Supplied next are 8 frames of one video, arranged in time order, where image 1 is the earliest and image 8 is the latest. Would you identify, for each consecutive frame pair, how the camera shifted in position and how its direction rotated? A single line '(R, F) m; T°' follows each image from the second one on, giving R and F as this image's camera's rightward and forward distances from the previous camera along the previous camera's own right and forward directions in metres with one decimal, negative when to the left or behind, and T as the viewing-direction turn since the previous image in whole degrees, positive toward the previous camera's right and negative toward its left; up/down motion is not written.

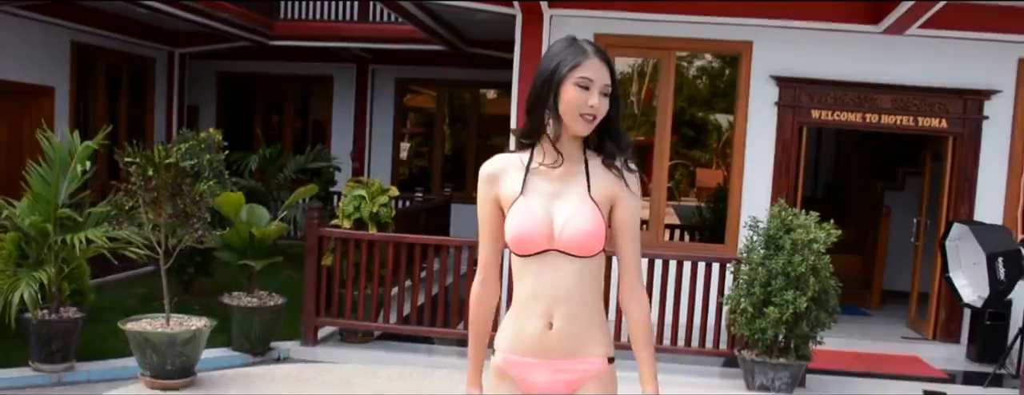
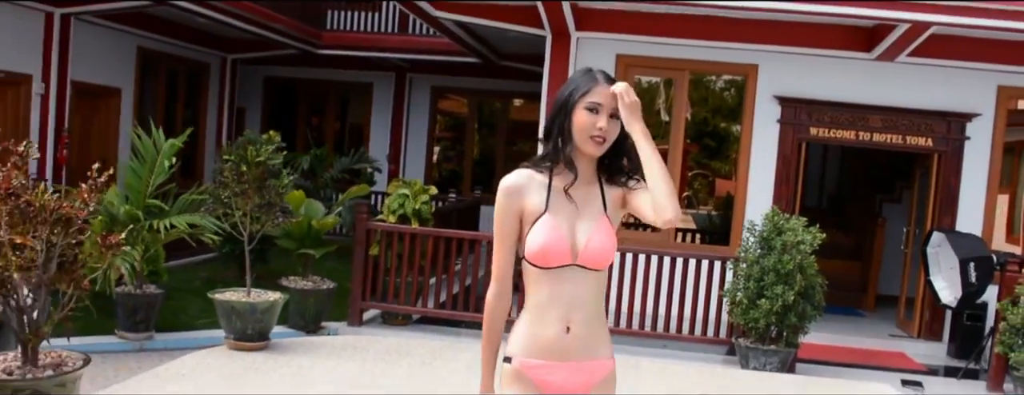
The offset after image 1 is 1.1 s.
(0.0, -0.8) m; -1°
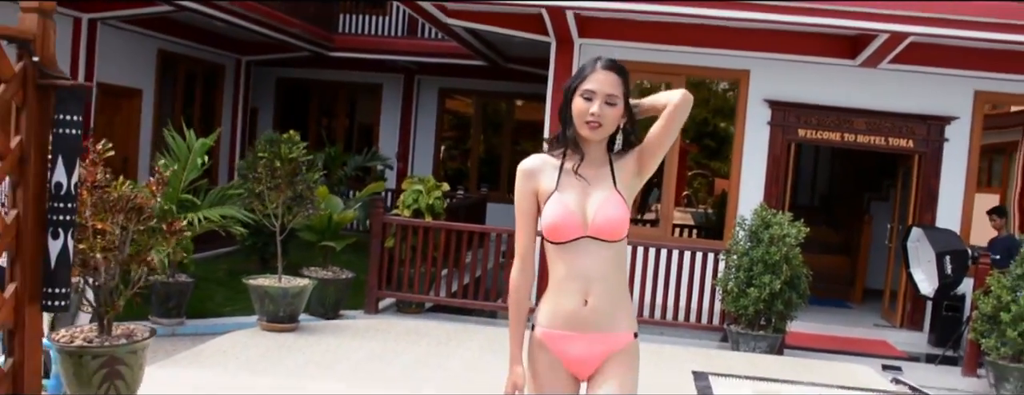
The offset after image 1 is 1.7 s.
(0.0, -0.5) m; 0°
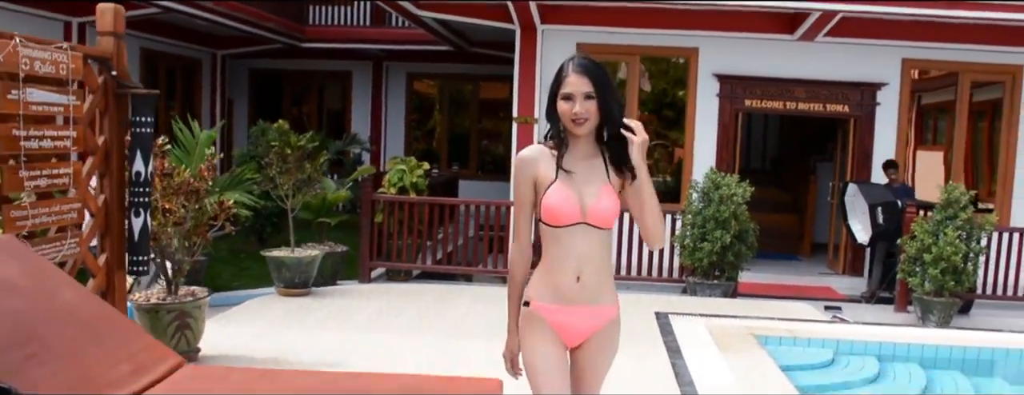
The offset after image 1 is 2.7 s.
(-0.1, -0.8) m; +2°
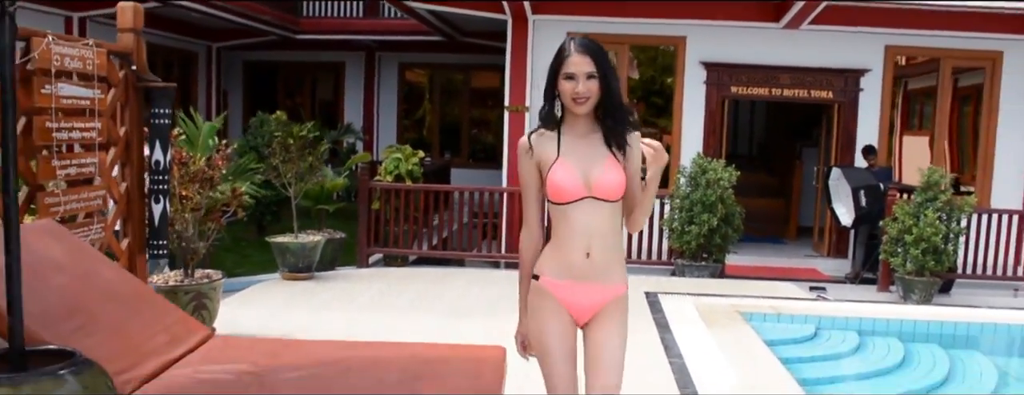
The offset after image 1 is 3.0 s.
(0.0, -0.2) m; +1°
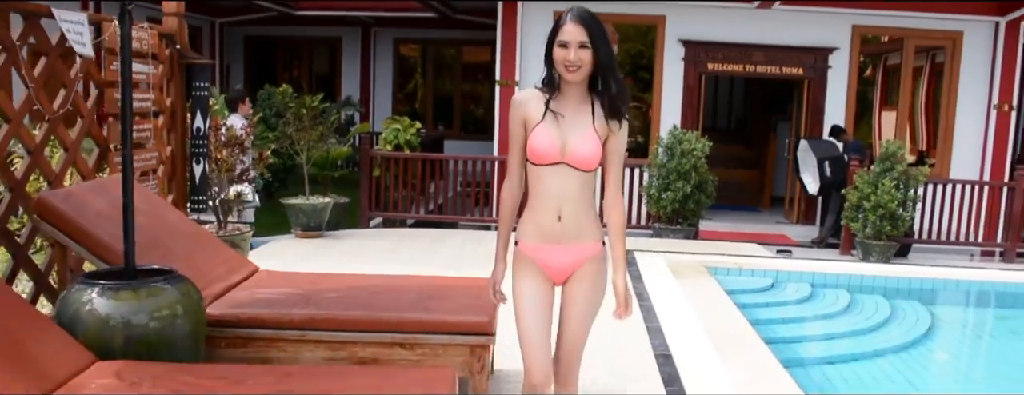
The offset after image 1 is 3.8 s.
(0.0, -0.7) m; +1°
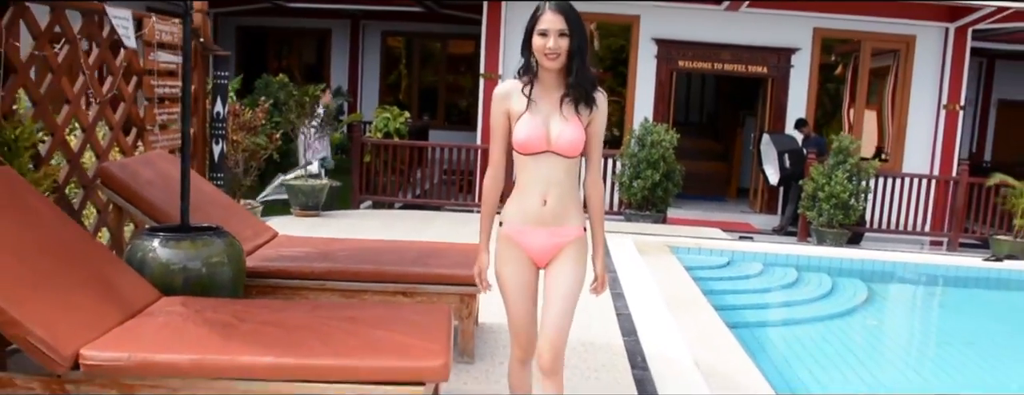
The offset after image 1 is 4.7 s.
(0.0, -0.6) m; +1°
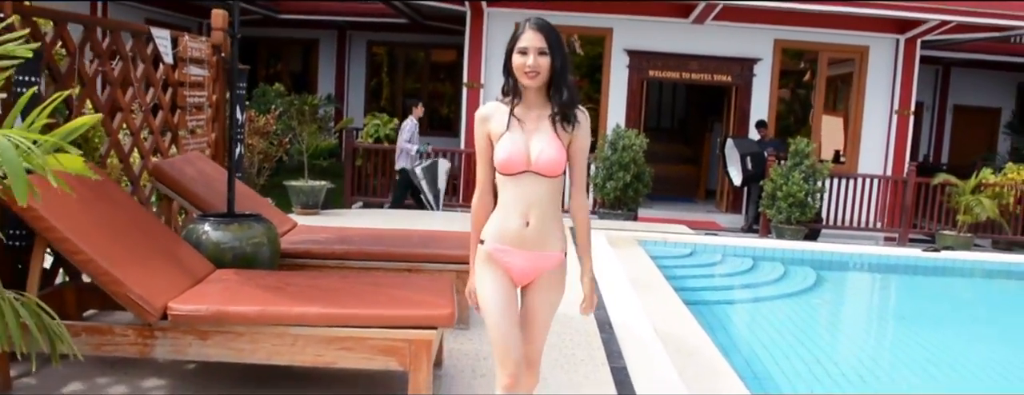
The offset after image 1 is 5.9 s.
(0.0, -0.7) m; +1°
